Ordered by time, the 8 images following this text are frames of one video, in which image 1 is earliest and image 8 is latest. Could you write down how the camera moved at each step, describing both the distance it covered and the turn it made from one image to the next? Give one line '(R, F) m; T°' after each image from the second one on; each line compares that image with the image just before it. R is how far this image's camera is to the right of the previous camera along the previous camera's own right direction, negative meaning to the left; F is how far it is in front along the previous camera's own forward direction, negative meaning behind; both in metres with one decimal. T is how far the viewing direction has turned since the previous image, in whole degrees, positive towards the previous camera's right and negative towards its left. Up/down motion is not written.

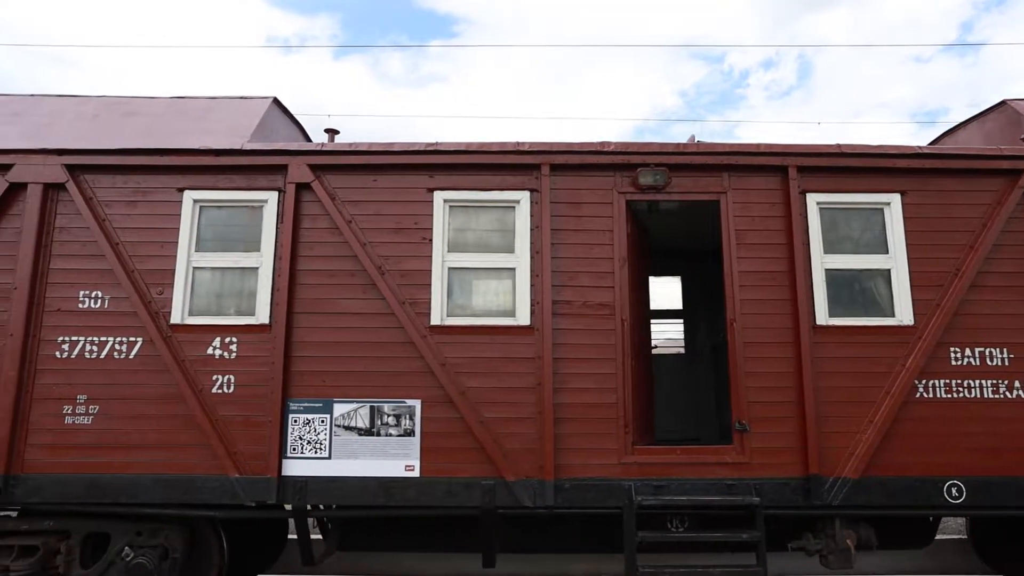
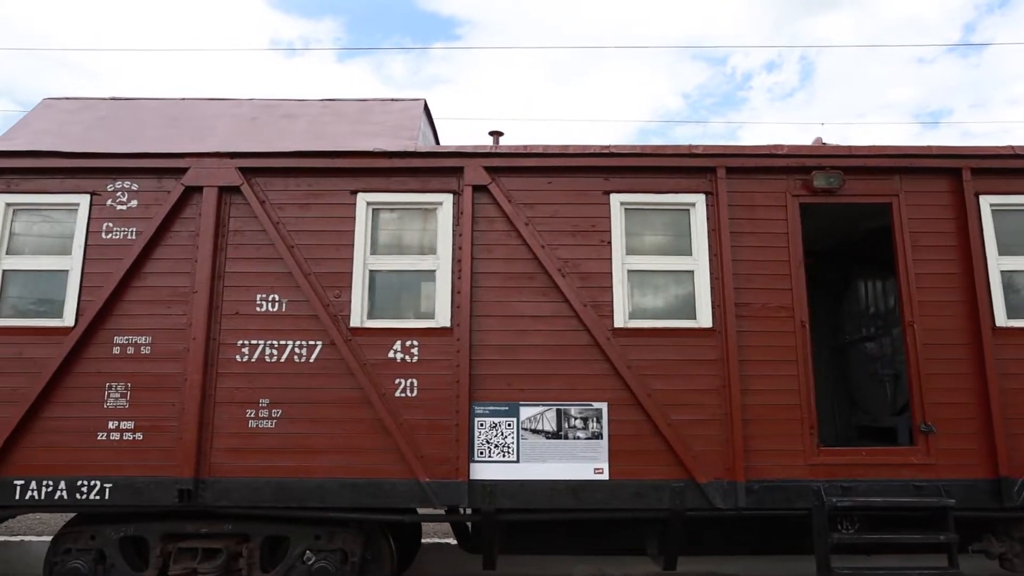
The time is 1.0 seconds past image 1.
(-1.3, 0.0) m; 0°
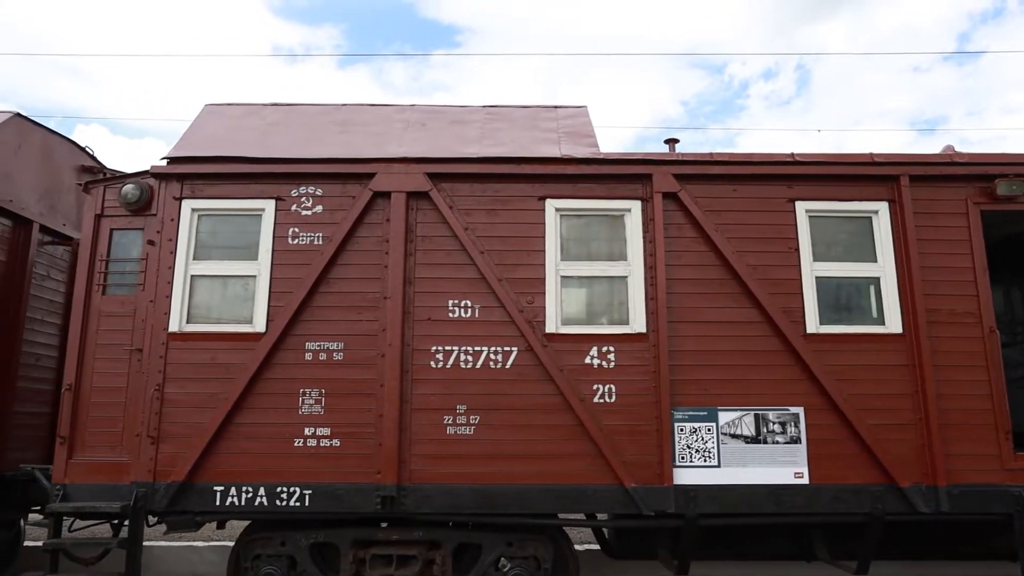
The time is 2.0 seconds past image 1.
(-1.5, 0.0) m; +1°
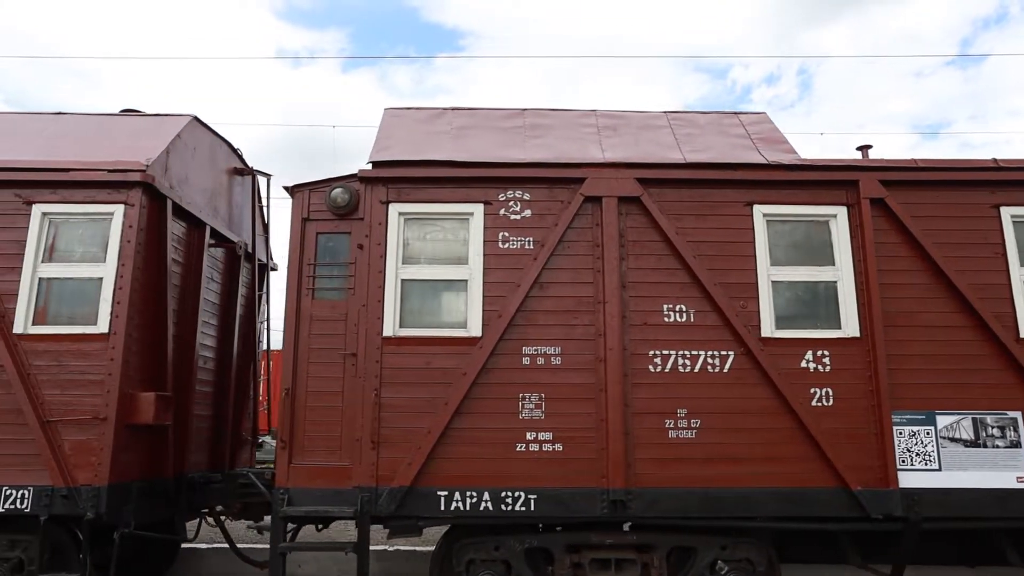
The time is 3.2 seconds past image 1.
(-1.6, 0.0) m; 0°
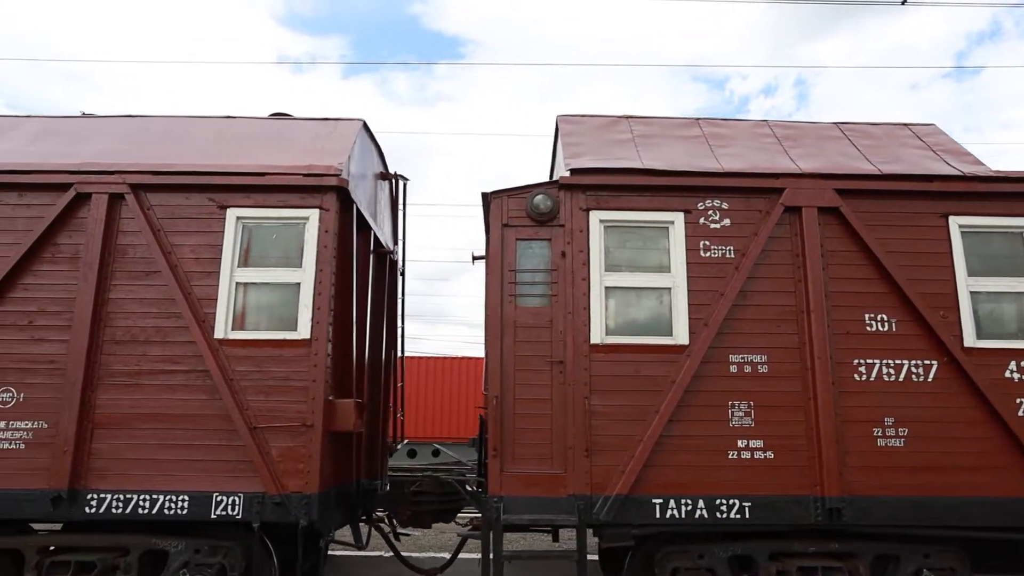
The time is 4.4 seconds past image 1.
(-1.6, 0.0) m; +1°
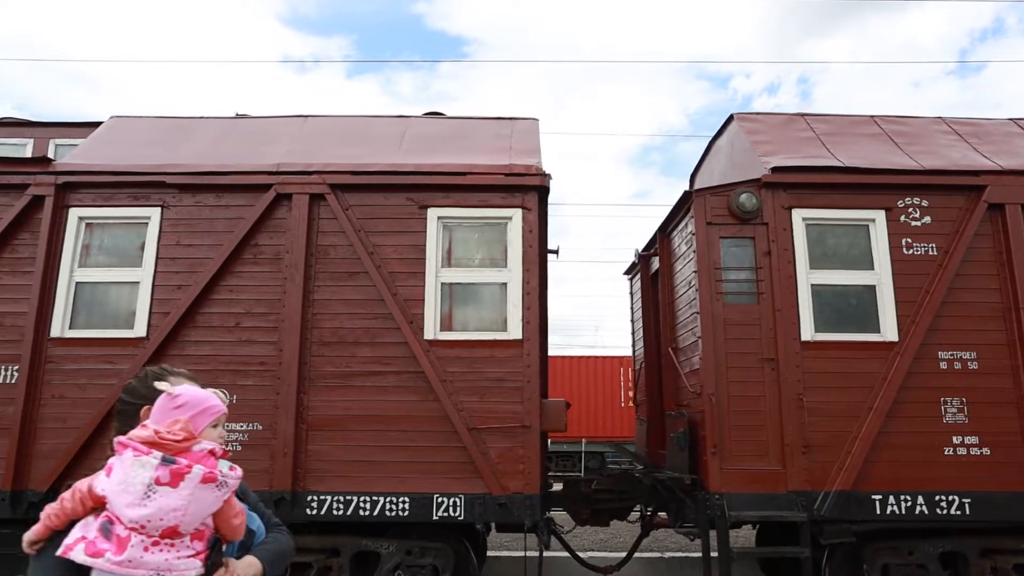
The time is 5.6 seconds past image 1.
(-1.6, 0.0) m; 0°
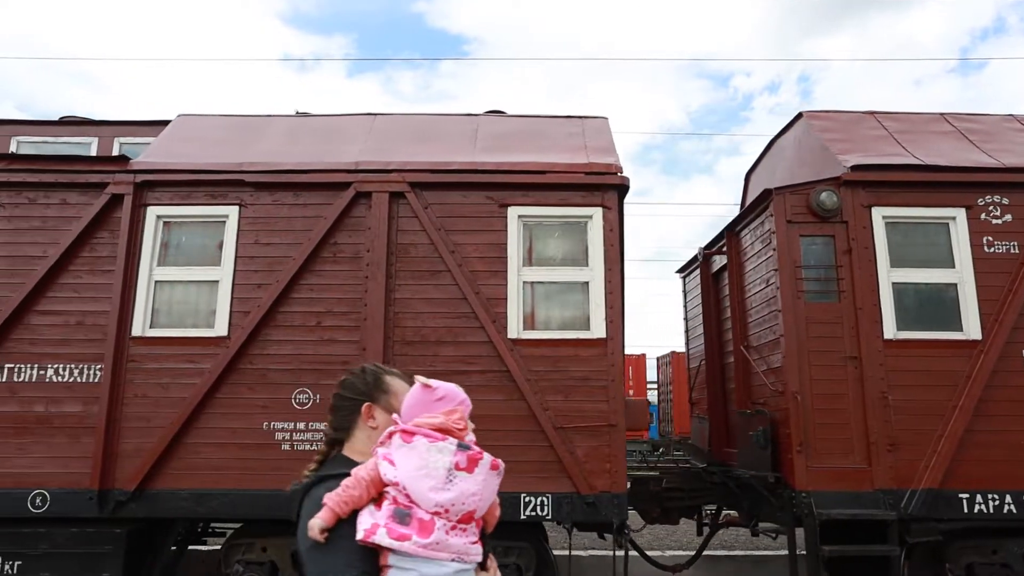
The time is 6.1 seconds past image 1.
(-0.6, 0.0) m; 0°
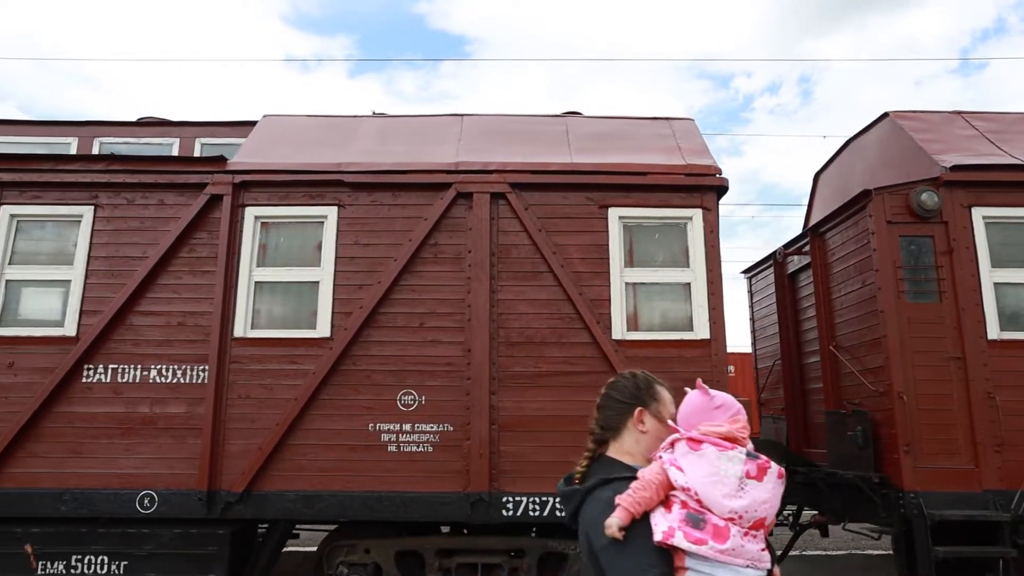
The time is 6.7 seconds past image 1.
(-0.8, 0.0) m; 0°
